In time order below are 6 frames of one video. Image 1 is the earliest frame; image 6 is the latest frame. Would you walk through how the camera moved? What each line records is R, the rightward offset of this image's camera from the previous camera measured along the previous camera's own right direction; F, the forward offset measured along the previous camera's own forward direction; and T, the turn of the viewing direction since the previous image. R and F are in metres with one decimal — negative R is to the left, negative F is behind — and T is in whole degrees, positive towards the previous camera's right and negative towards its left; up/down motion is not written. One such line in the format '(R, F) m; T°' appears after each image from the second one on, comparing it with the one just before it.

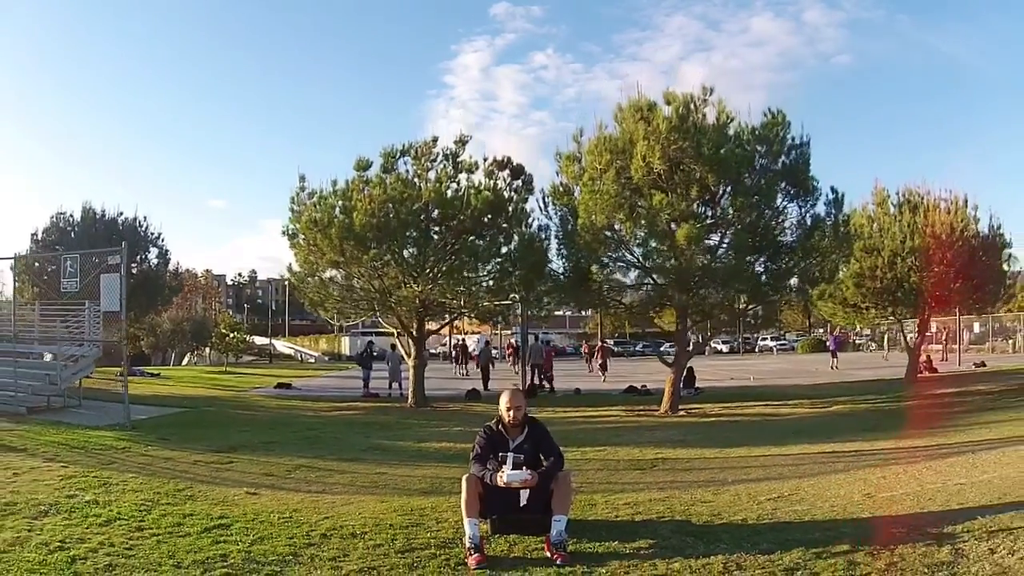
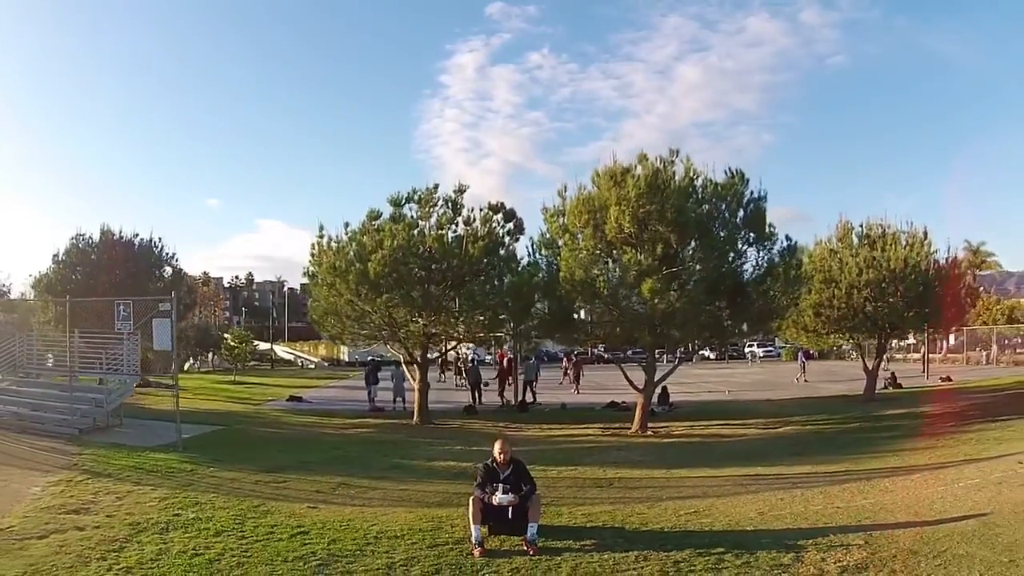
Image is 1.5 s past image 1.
(0.0, -2.3) m; 0°
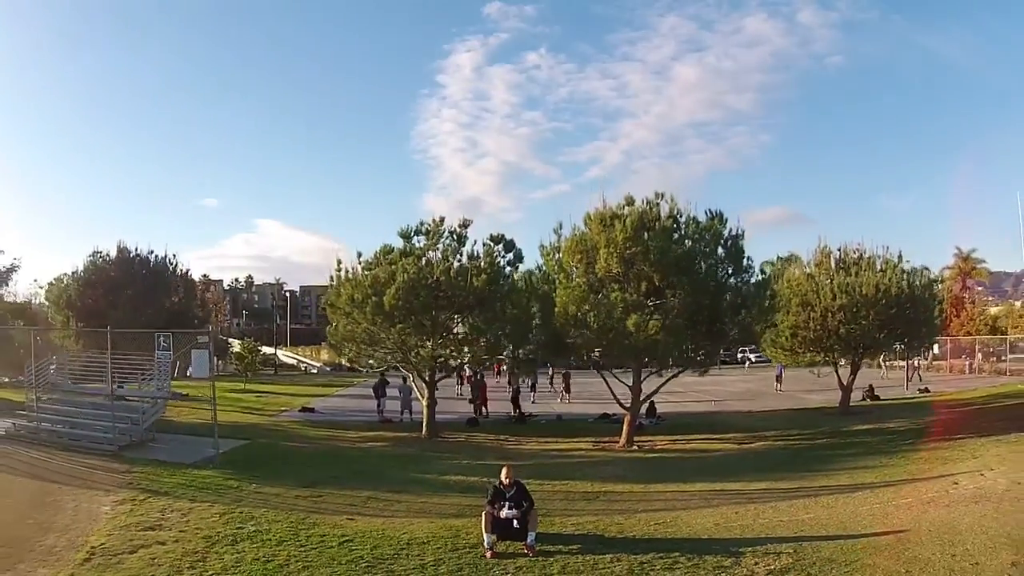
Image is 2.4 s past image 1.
(-0.1, -1.9) m; 0°
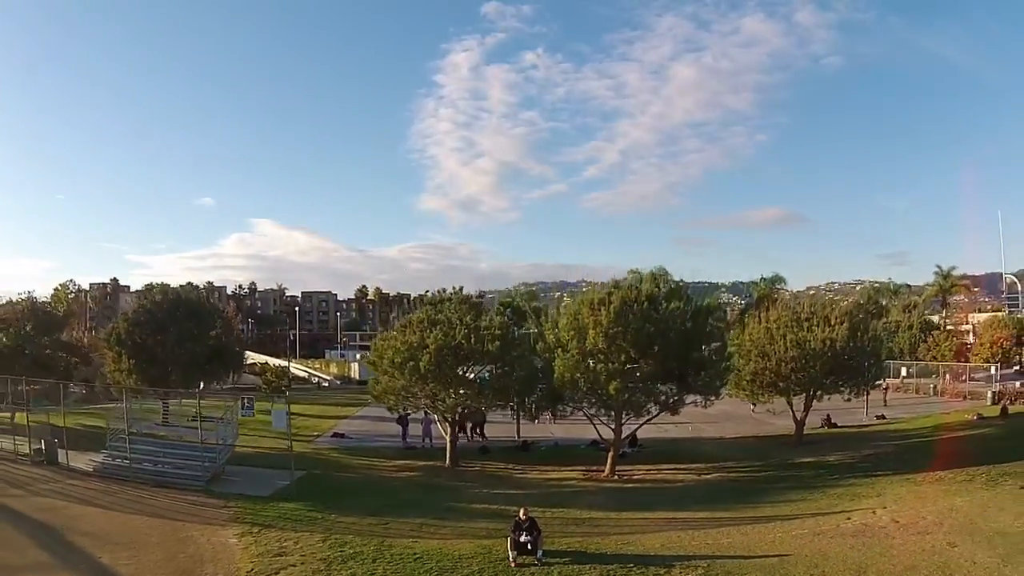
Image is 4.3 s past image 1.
(-0.4, -5.0) m; 0°
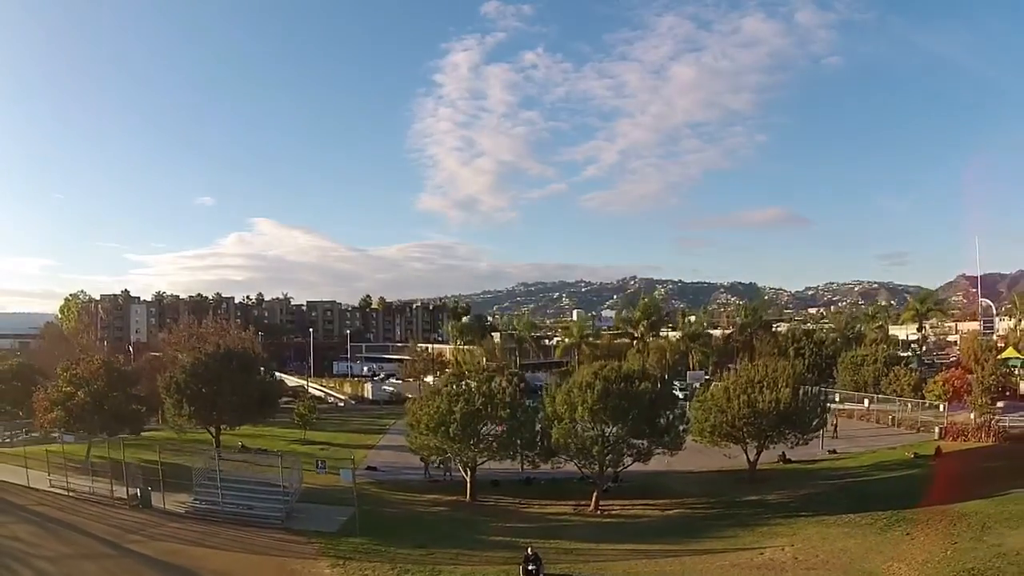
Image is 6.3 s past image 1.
(-0.4, -7.2) m; 0°
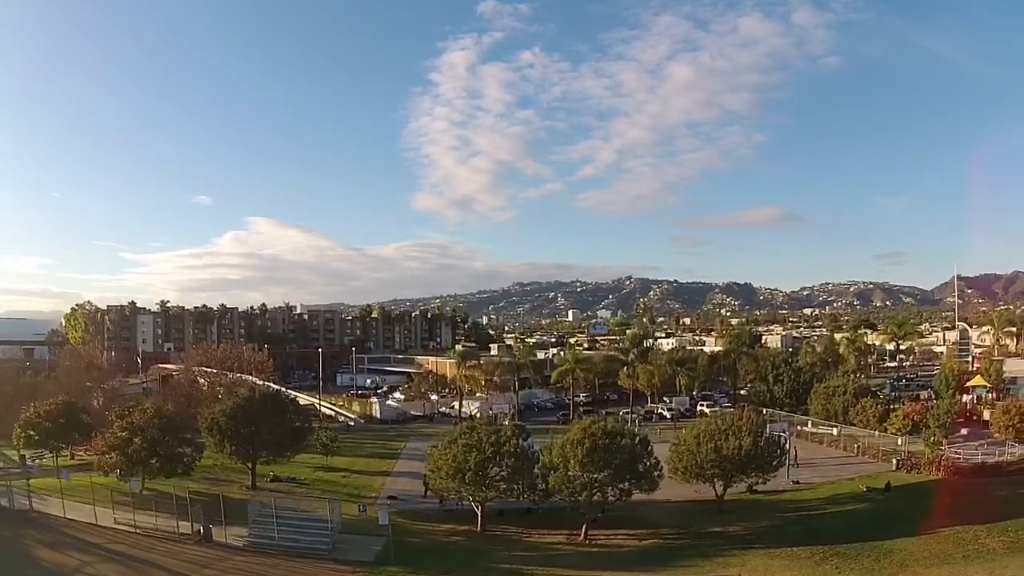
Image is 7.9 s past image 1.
(-0.6, -6.7) m; 0°
